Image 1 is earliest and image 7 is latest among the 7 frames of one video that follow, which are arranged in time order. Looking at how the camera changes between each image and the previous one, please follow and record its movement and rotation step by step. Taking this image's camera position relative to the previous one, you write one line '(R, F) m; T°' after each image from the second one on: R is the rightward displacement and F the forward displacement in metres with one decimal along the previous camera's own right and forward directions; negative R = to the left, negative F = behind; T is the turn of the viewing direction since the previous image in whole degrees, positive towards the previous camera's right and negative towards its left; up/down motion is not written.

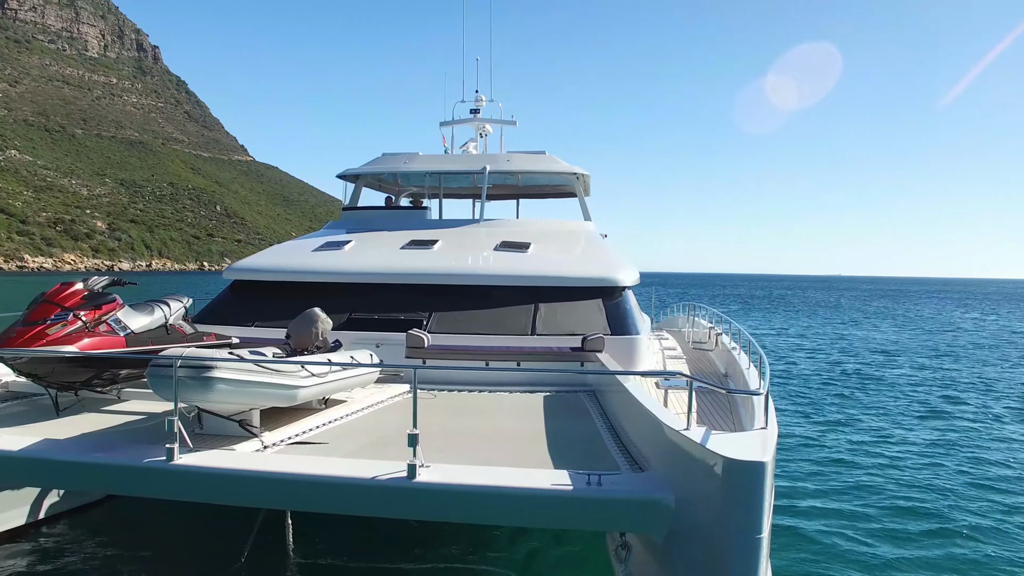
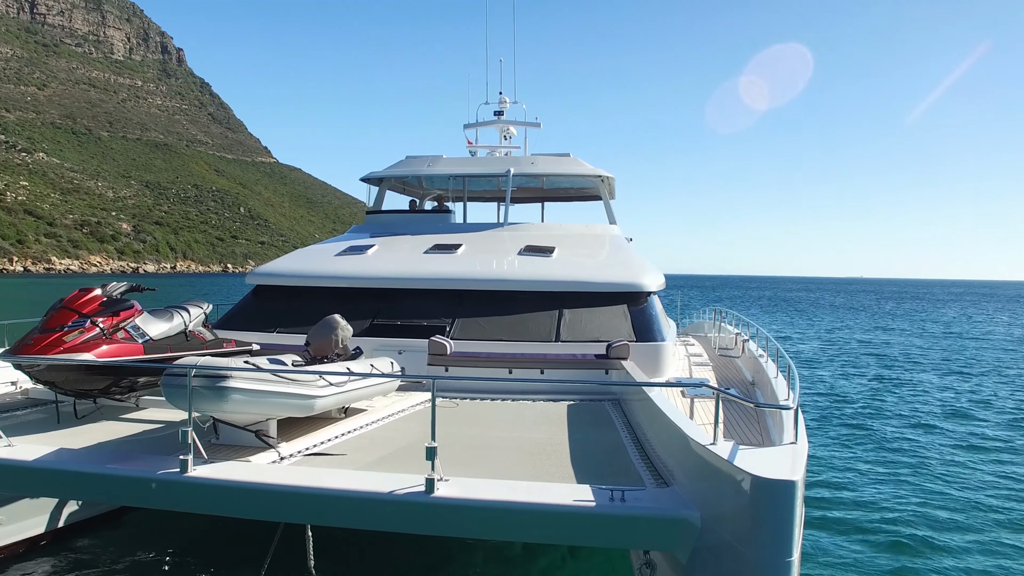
(0.0, +0.2) m; -2°
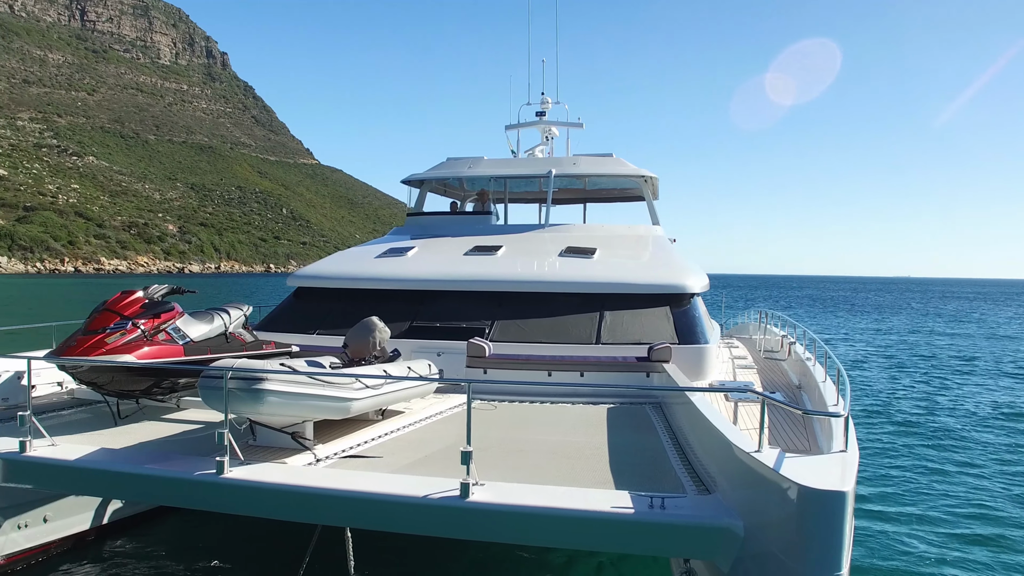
(+0.1, +0.1) m; -4°
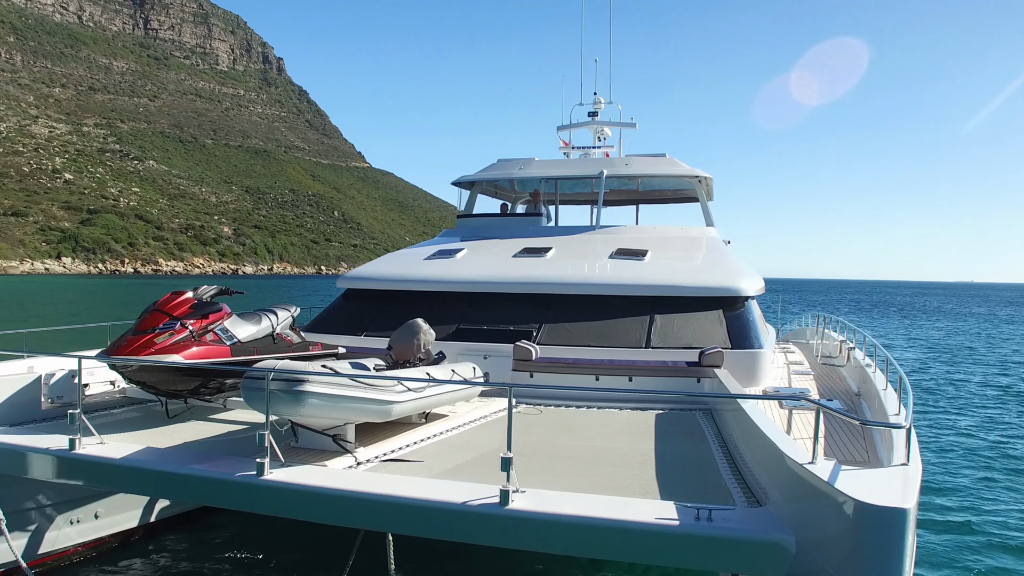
(+0.1, +0.1) m; -4°
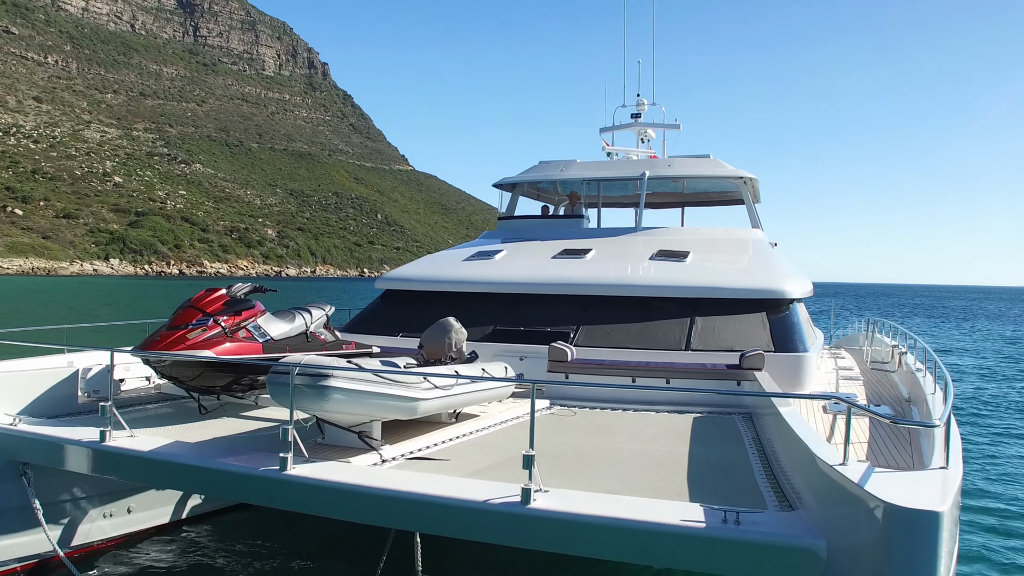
(+0.2, +0.1) m; -4°
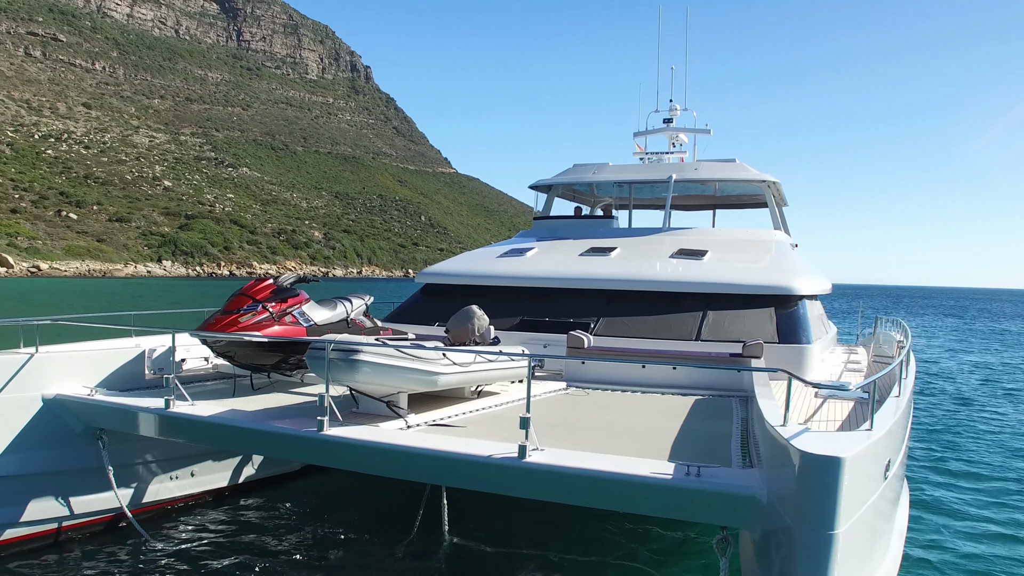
(+0.4, -1.0) m; -4°
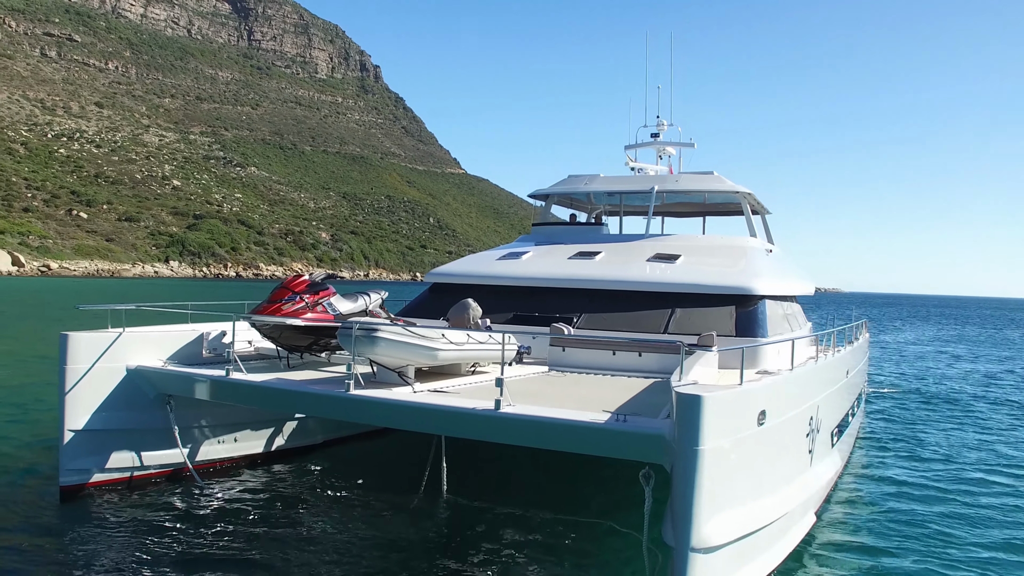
(+0.3, -2.0) m; -1°
